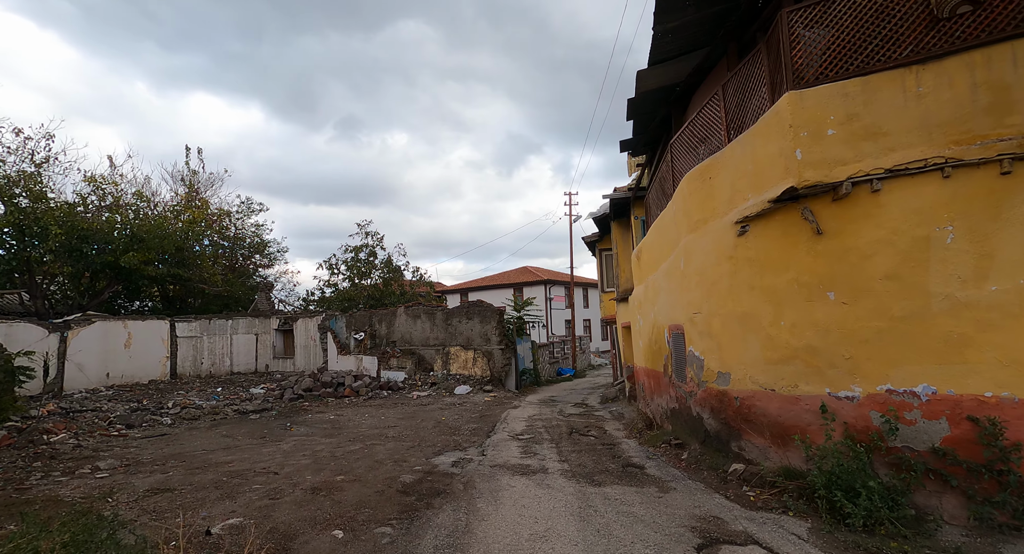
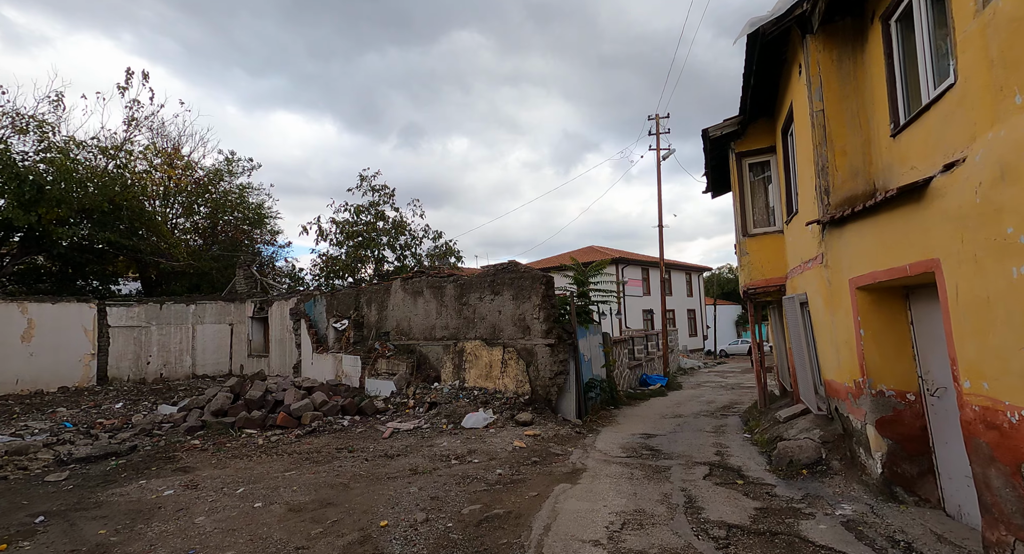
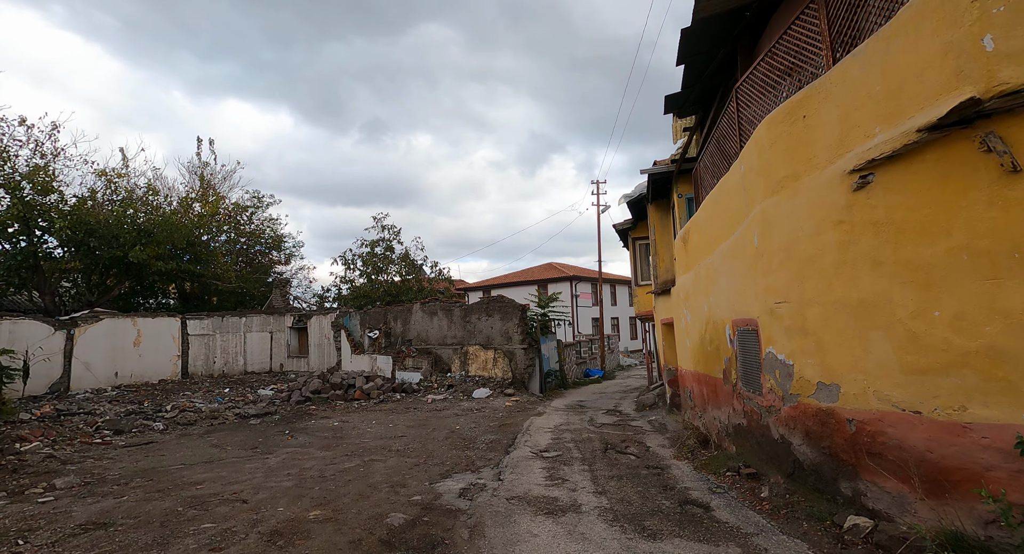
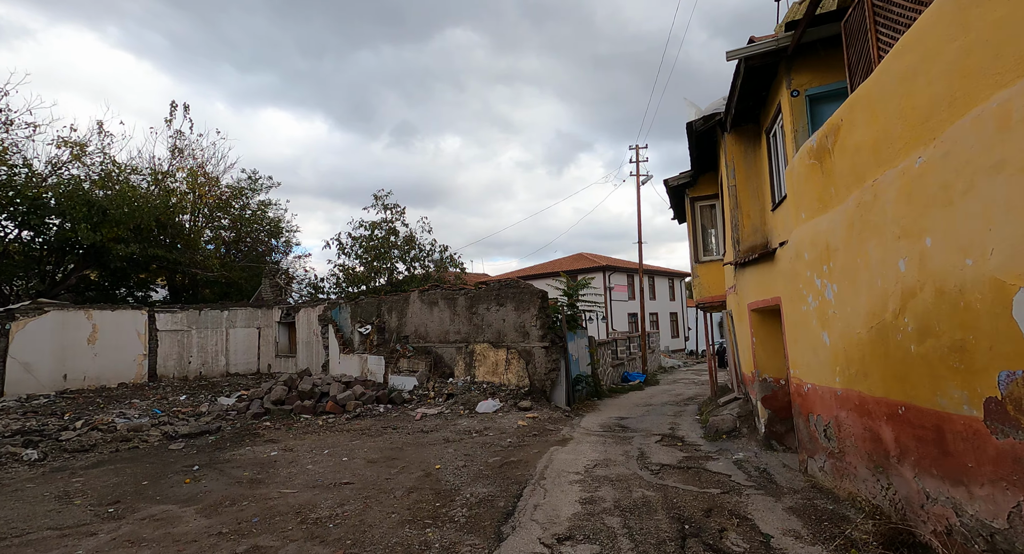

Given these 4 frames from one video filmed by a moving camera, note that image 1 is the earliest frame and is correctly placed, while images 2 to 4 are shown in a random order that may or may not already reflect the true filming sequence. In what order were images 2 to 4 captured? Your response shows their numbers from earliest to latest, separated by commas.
3, 4, 2
